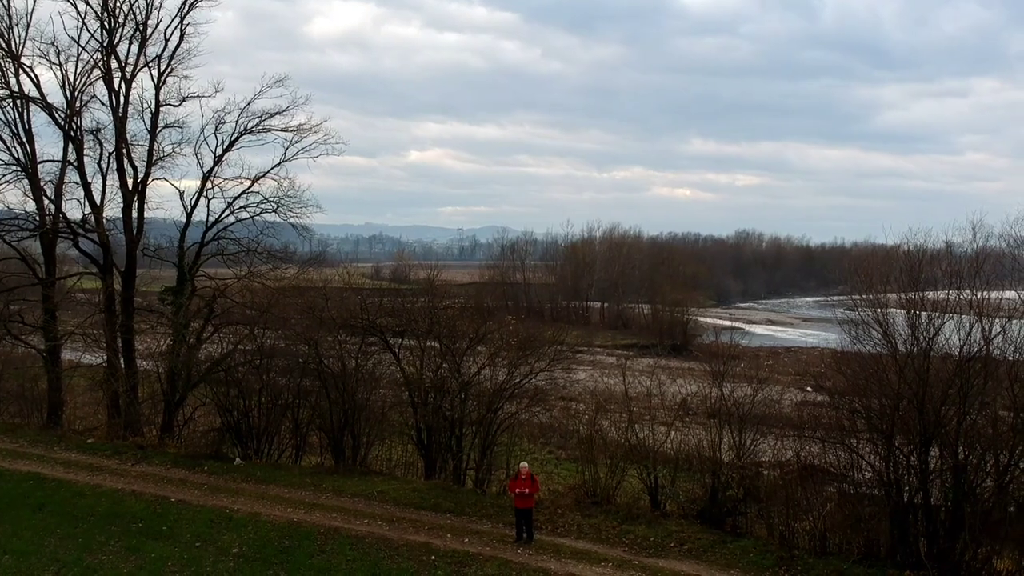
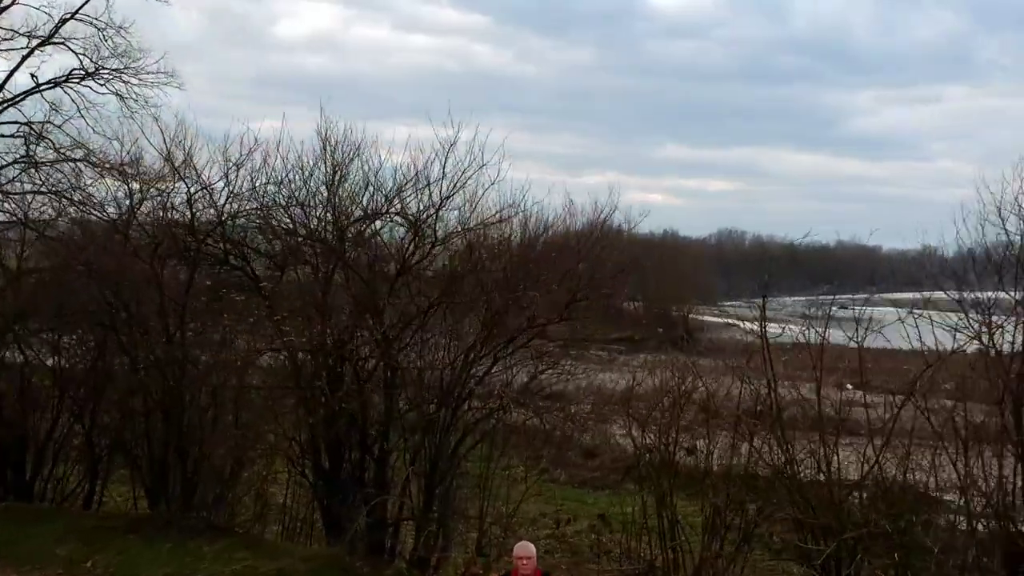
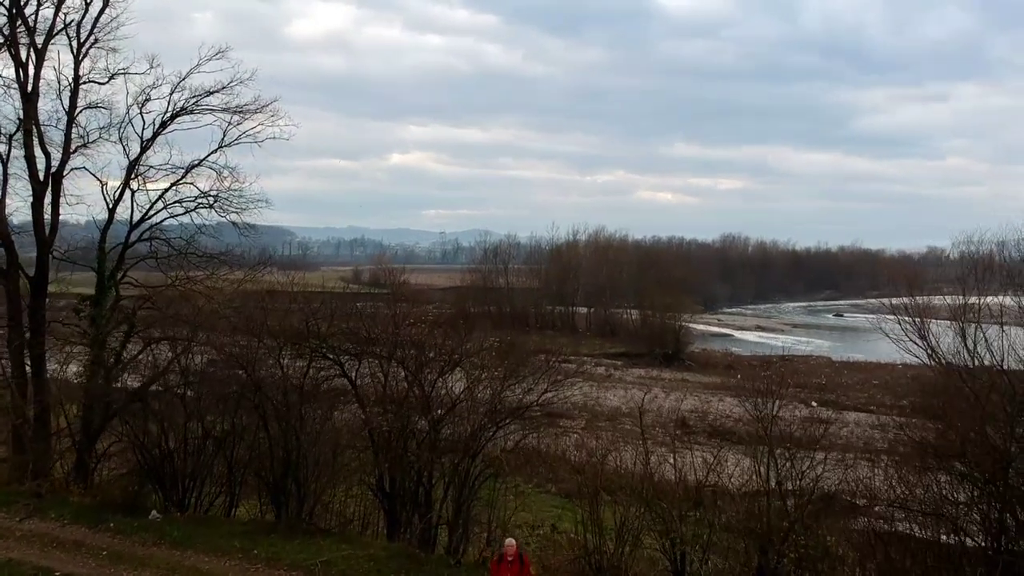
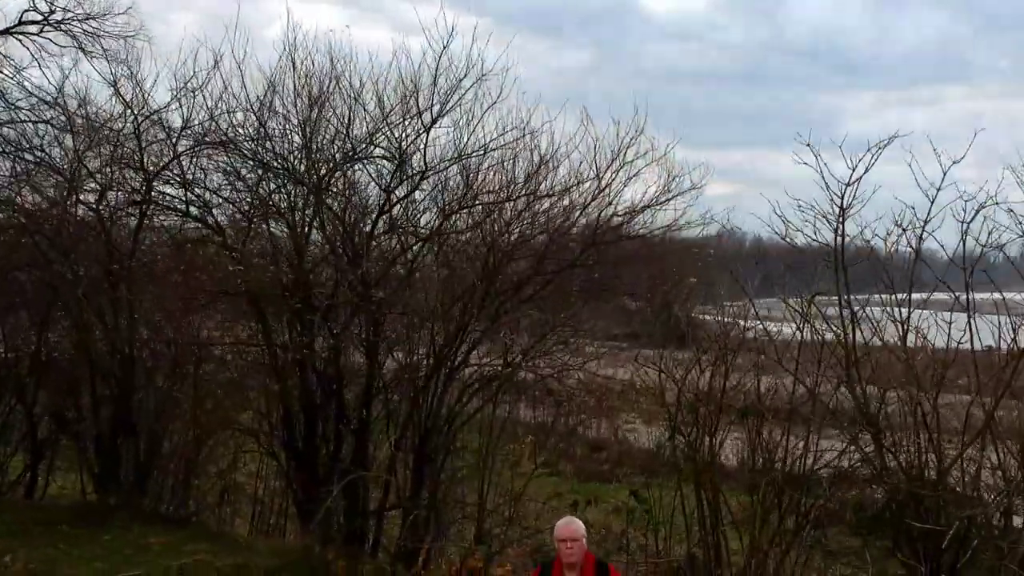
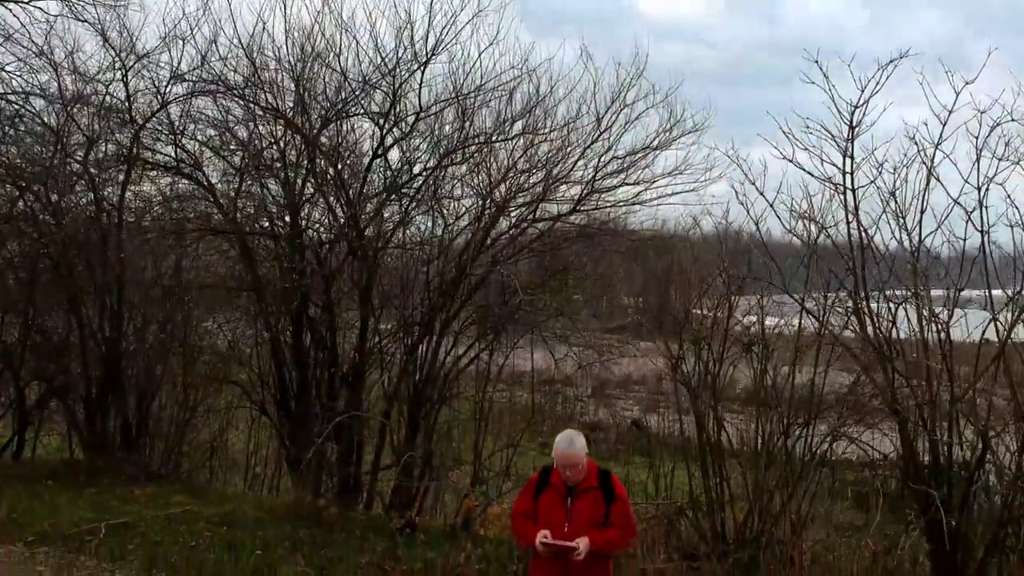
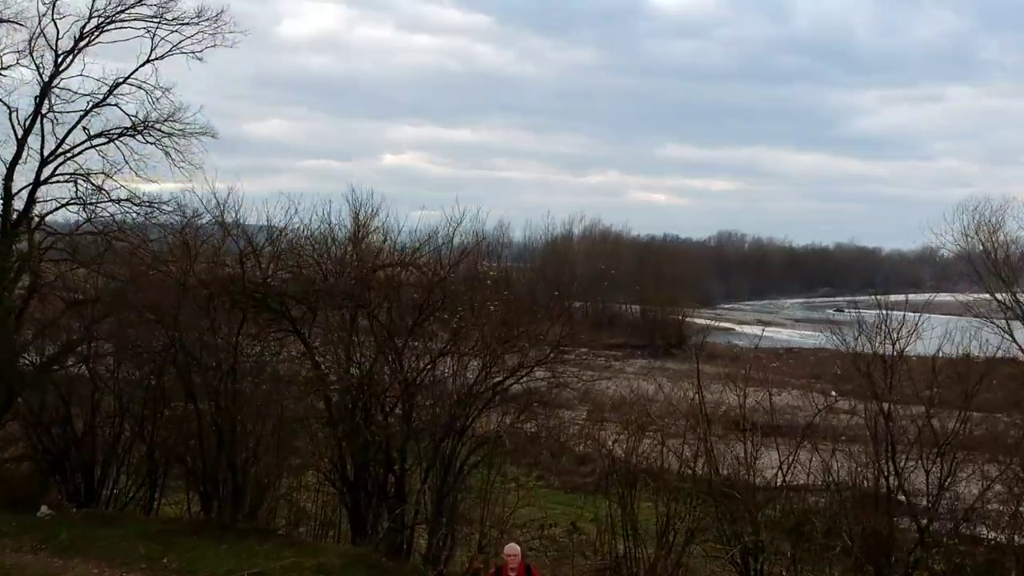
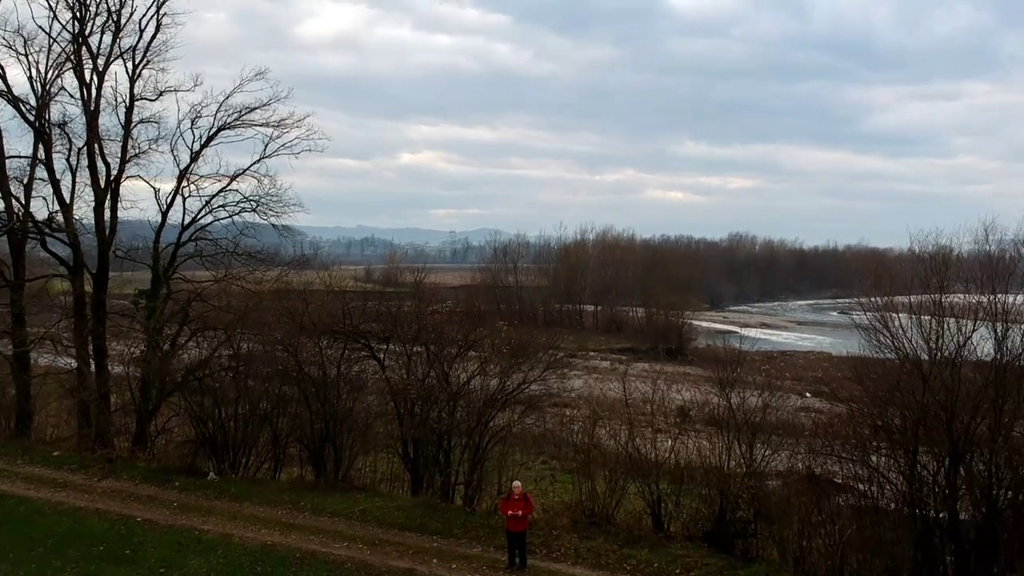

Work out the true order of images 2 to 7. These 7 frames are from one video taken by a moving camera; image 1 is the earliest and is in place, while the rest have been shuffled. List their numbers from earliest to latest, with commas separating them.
7, 3, 6, 2, 4, 5
